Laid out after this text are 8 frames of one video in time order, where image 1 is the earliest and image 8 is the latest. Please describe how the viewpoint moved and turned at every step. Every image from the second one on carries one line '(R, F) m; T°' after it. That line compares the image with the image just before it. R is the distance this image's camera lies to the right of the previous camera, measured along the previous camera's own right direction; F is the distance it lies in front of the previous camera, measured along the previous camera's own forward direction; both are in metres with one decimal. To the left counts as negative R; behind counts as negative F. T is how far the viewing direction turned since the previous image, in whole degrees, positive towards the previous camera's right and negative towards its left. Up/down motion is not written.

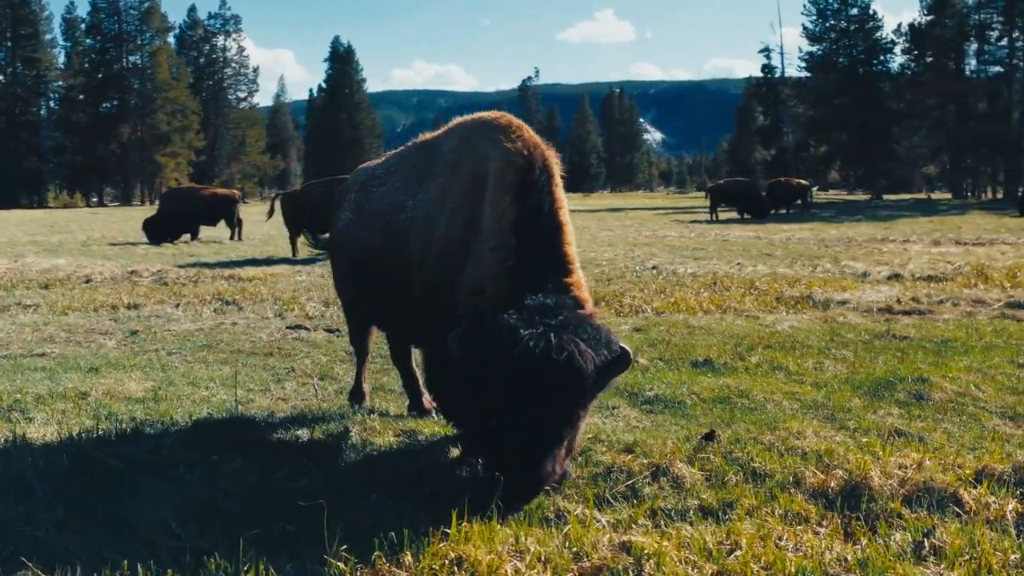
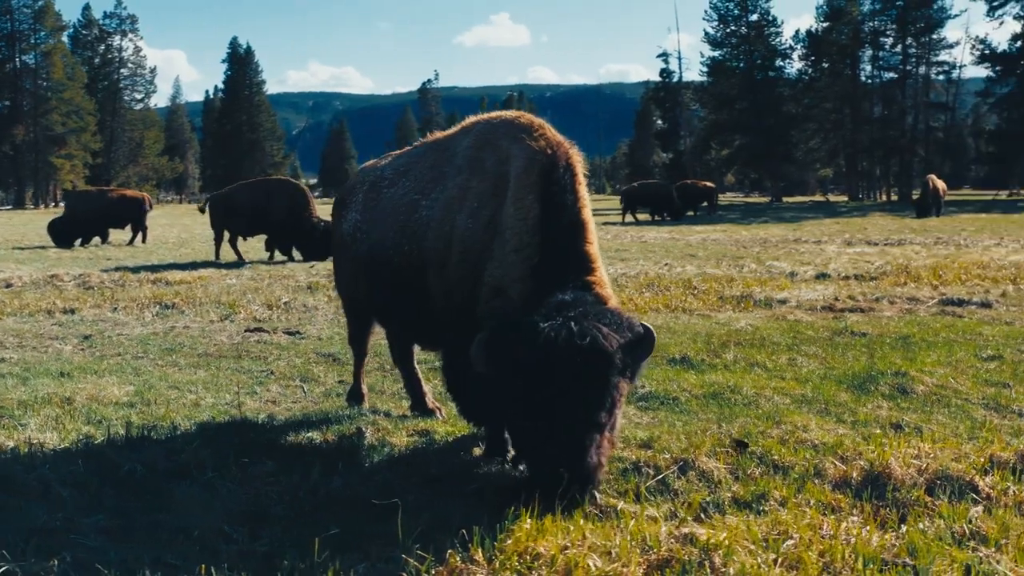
(-0.6, 0.0) m; +5°
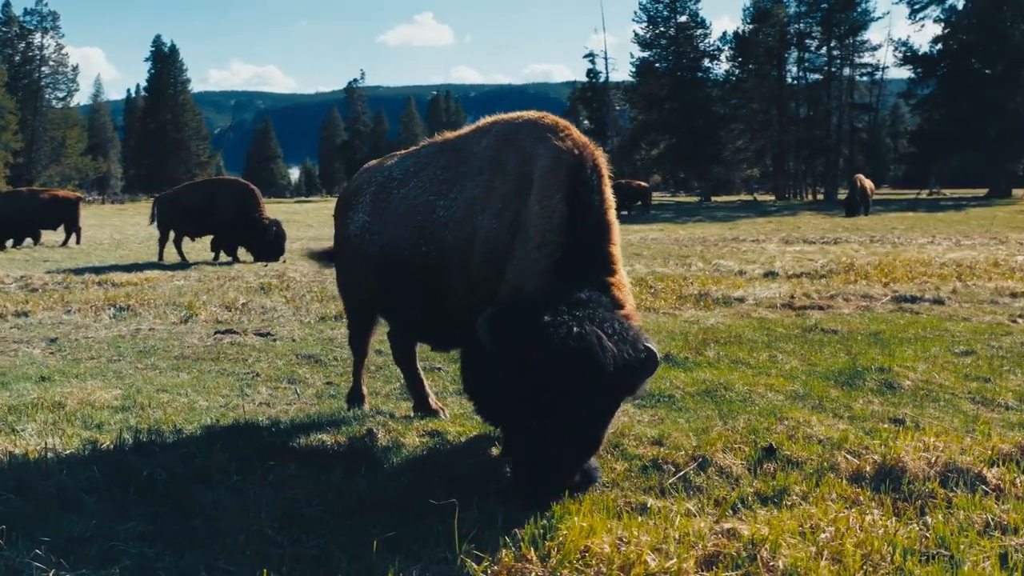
(-0.4, 0.0) m; +3°
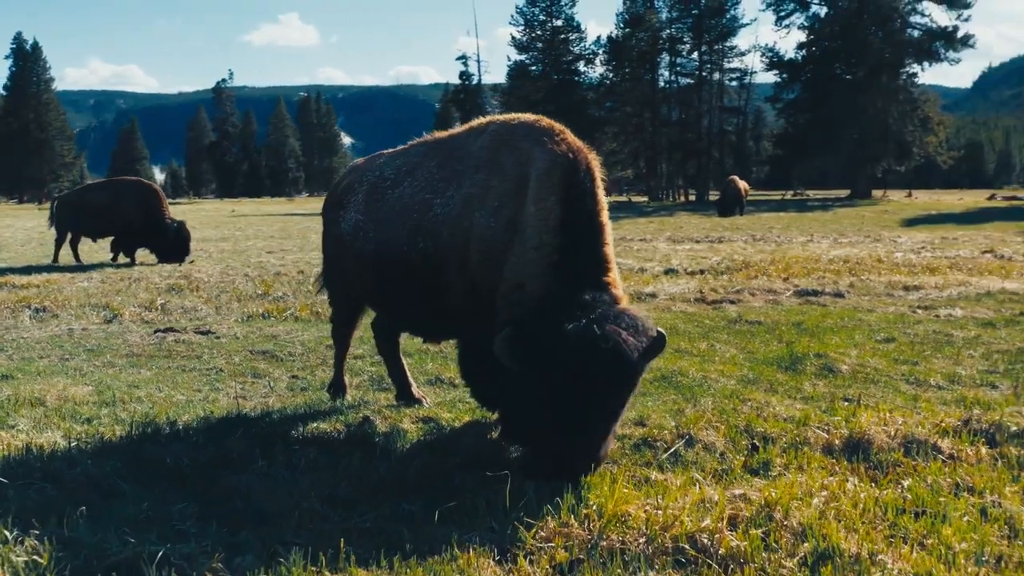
(-0.6, -0.3) m; +6°
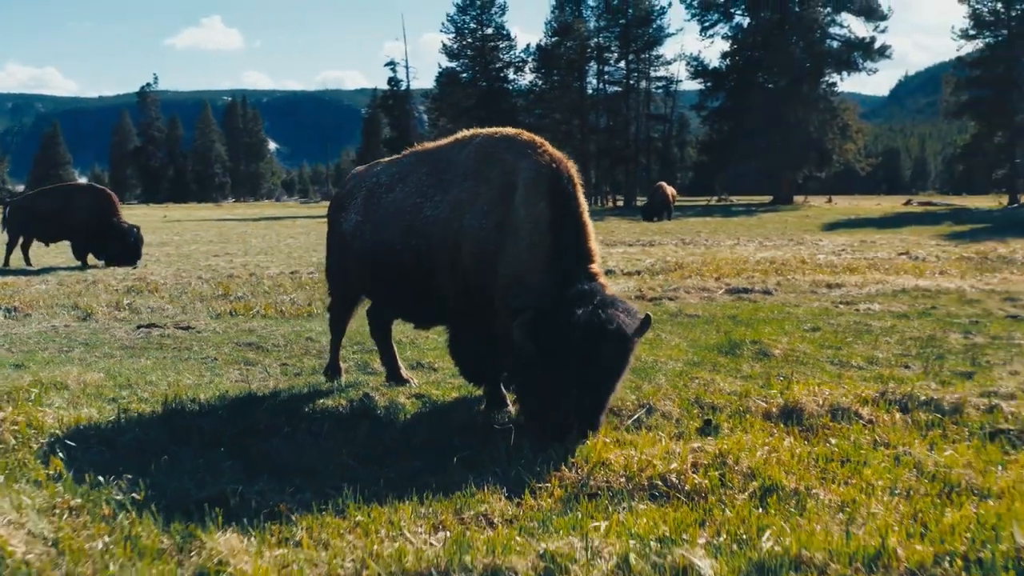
(-0.3, -1.0) m; +3°
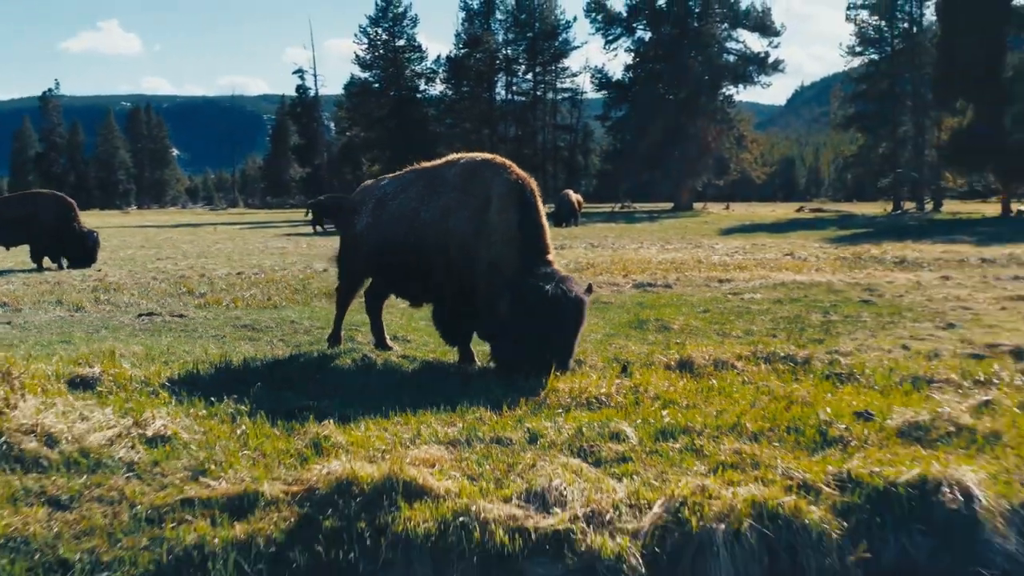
(-0.5, -2.4) m; +4°
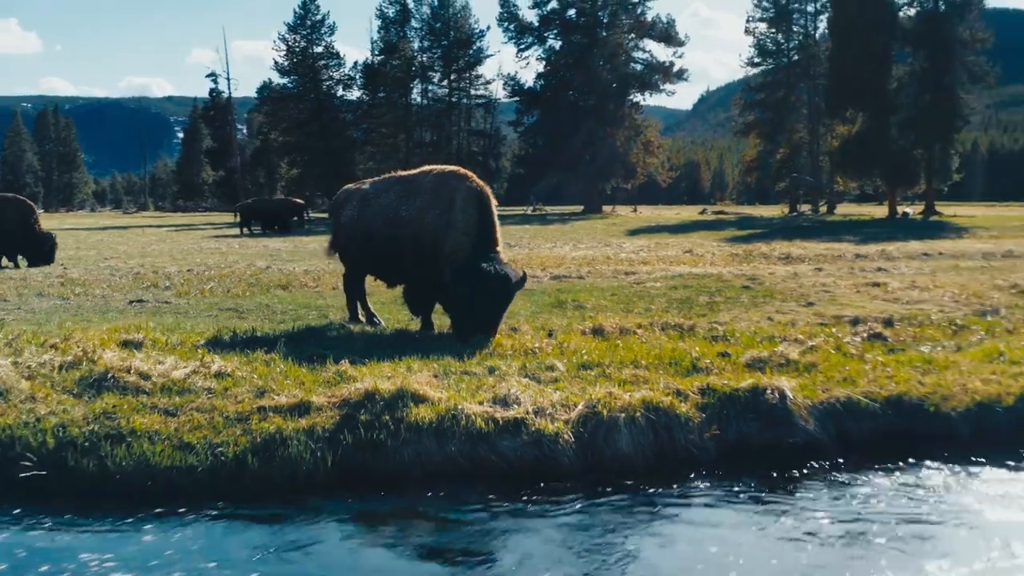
(-0.4, -2.7) m; +4°
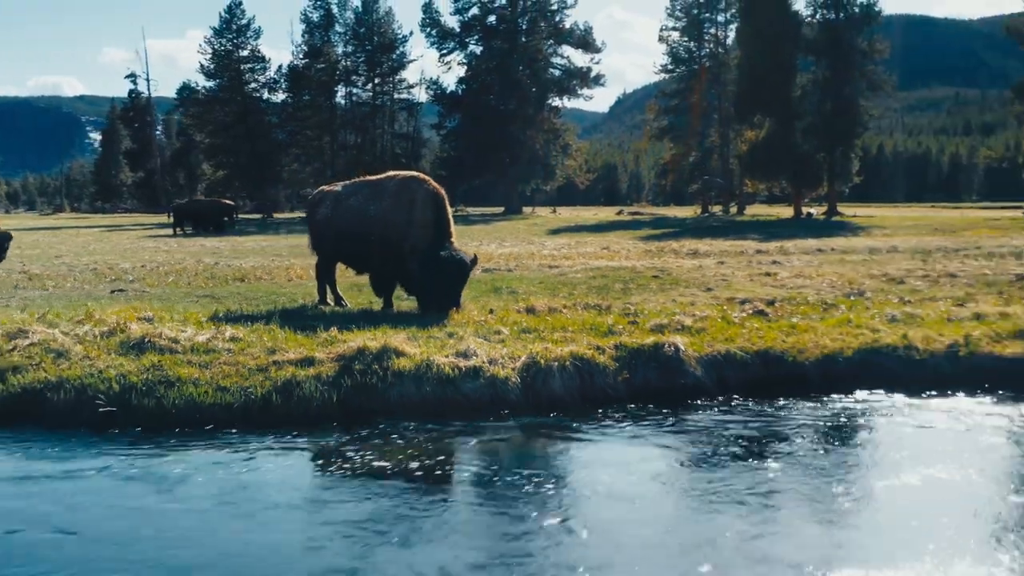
(-0.3, -2.4) m; +4°
